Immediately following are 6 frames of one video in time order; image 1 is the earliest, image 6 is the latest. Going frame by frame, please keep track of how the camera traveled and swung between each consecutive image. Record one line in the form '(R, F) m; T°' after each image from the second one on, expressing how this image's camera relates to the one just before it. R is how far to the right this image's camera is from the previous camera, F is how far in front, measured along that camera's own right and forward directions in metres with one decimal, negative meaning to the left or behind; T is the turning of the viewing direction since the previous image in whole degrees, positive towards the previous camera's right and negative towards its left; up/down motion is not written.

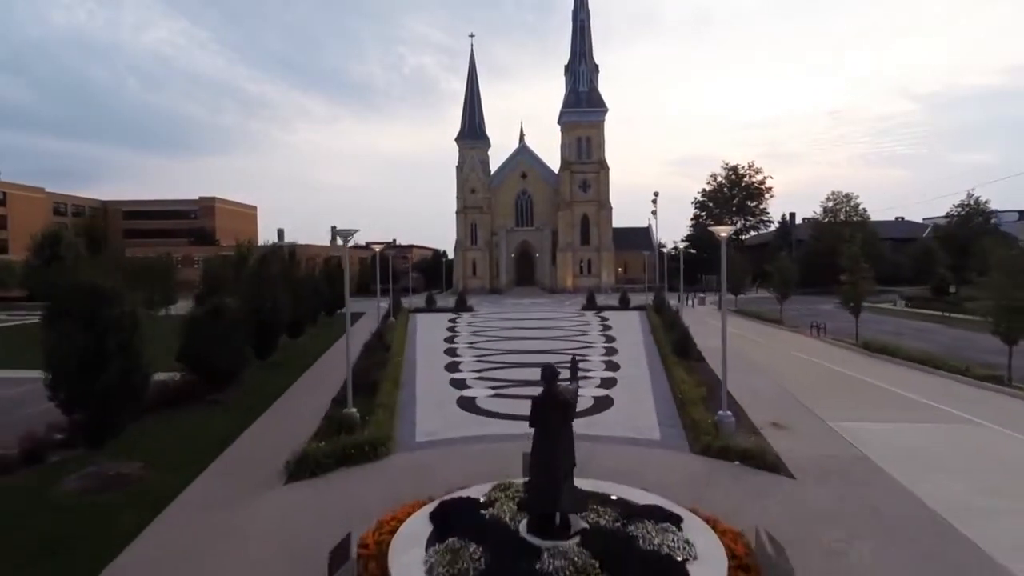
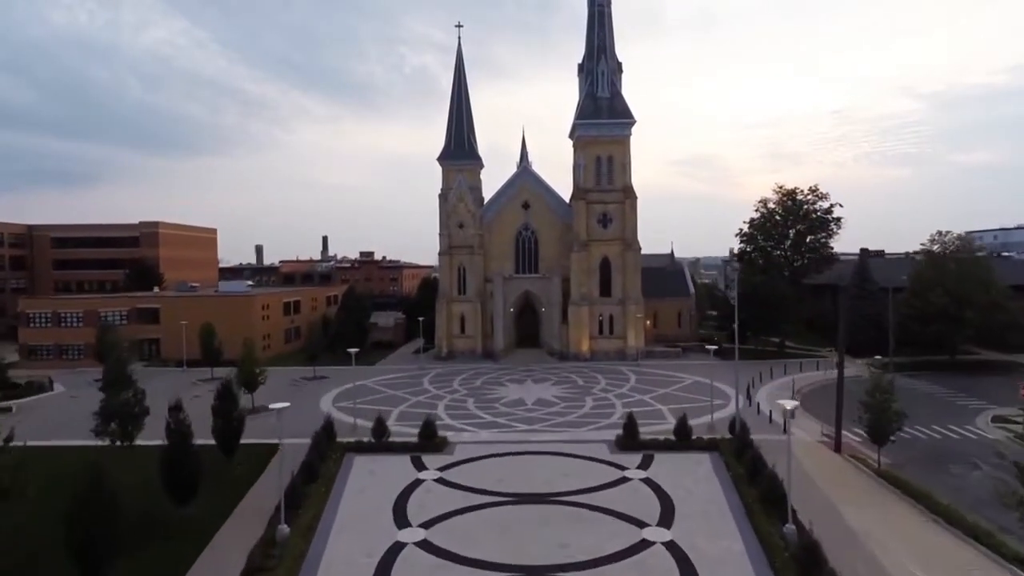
(+0.3, +14.7) m; 0°
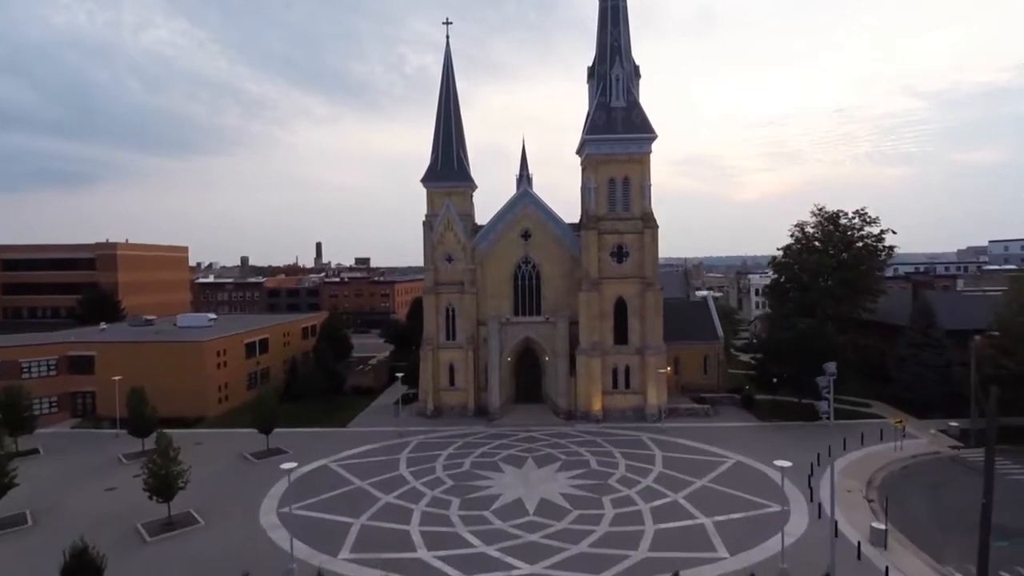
(+0.2, +7.8) m; 0°
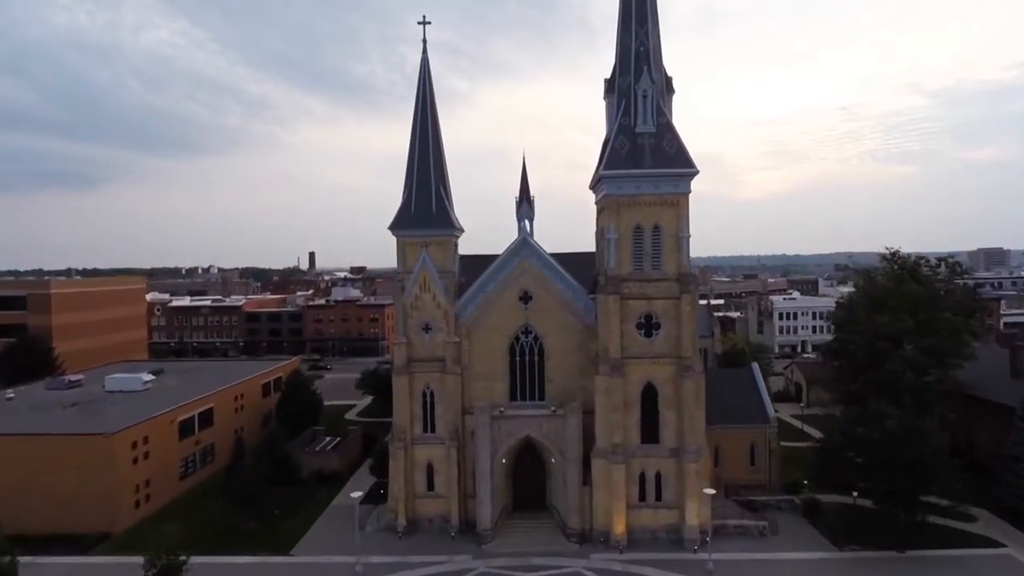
(+0.3, +9.9) m; 0°
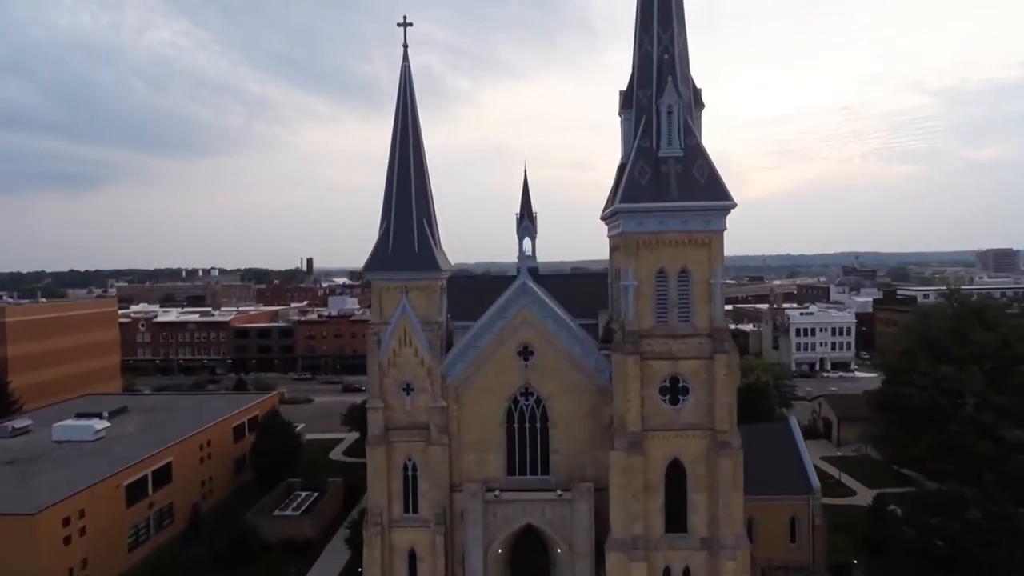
(+0.2, +5.5) m; 0°
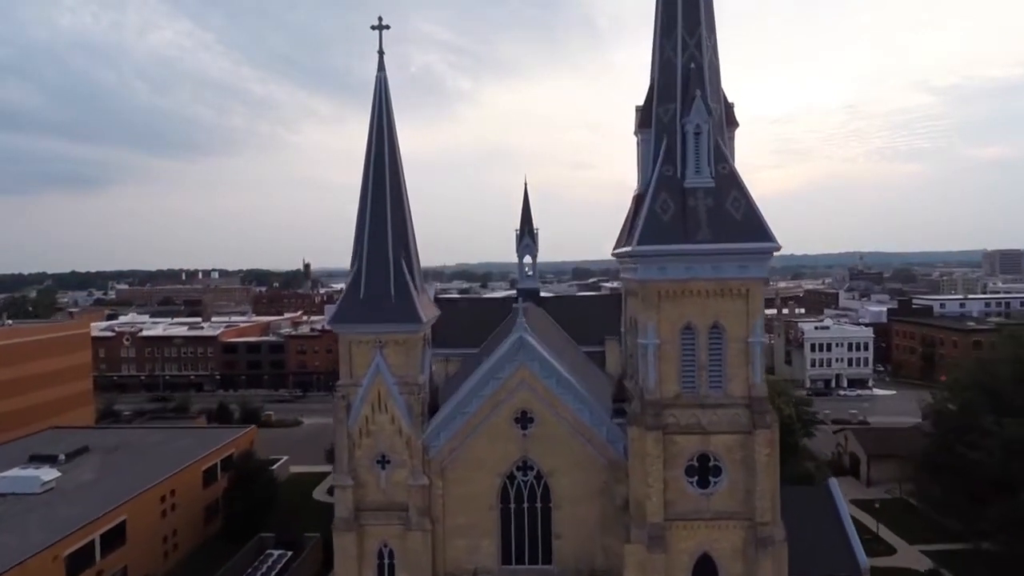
(+0.2, +4.6) m; 0°
